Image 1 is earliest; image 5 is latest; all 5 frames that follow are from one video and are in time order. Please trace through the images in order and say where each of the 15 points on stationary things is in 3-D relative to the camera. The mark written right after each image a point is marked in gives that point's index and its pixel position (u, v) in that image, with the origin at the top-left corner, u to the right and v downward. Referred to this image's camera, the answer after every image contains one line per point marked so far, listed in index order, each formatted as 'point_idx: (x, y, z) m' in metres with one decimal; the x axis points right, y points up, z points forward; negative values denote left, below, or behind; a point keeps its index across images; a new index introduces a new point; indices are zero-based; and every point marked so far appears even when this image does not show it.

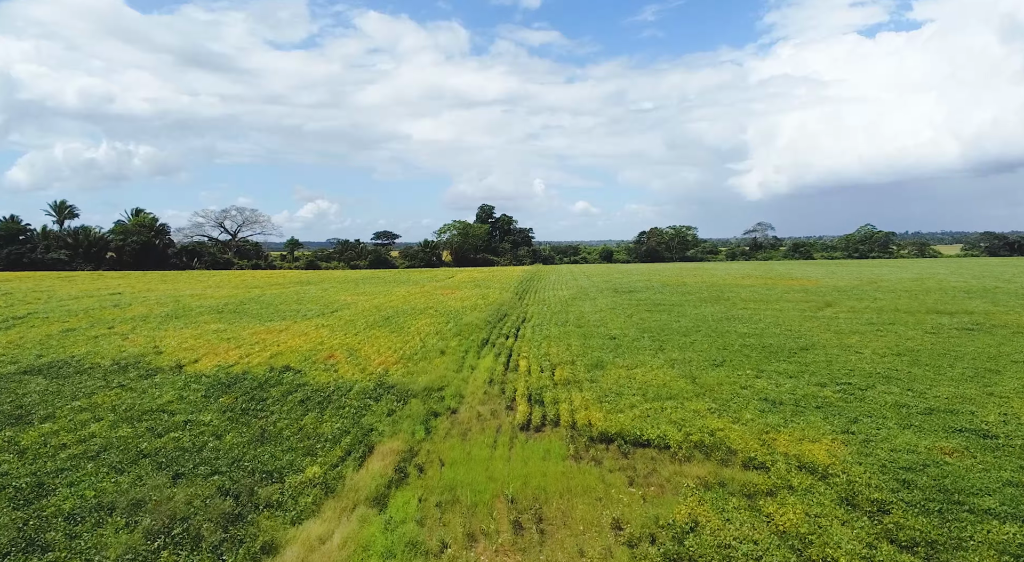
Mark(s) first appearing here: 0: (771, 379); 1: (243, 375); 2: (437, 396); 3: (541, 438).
0: (+7.1, -2.7, +16.5) m
1: (-8.1, -2.8, +18.0) m
2: (-2.0, -3.1, +16.0) m
3: (+0.6, -3.4, +13.1) m
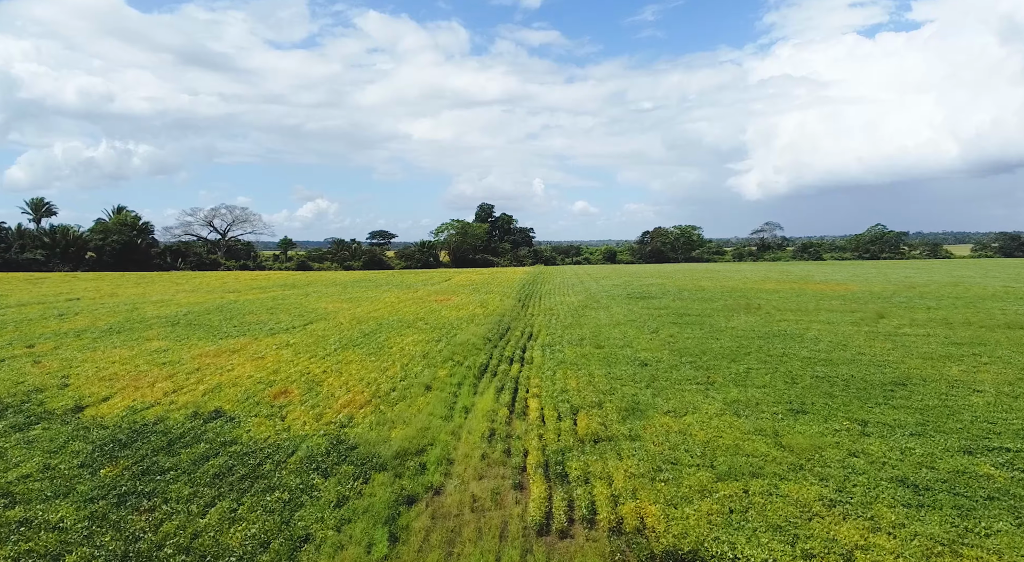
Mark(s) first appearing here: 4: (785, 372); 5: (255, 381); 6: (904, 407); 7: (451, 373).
0: (+7.3, -3.1, +11.7) m
1: (-7.9, -3.2, +13.2) m
2: (-1.8, -3.4, +11.2) m
3: (+0.8, -3.8, +8.3) m
4: (+7.9, -2.6, +17.3) m
5: (-7.4, -2.9, +17.3) m
6: (+8.9, -2.9, +13.6) m
7: (-1.9, -2.8, +18.1) m
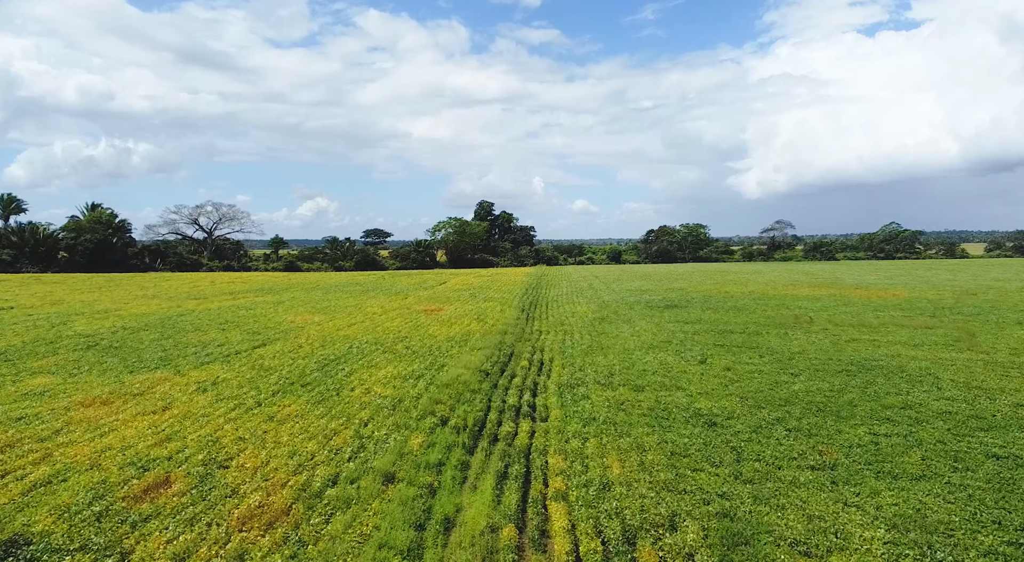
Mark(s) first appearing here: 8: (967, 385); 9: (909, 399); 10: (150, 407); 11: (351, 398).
0: (+7.5, -3.5, +5.8) m
1: (-7.8, -3.7, +7.2) m
2: (-1.7, -3.9, +5.3) m
3: (+1.0, -4.3, +2.3) m
4: (+8.0, -3.1, +11.3) m
5: (-7.2, -3.3, +11.3) m
6: (+9.1, -3.3, +7.7) m
7: (-1.7, -3.2, +12.1) m
8: (+11.9, -2.8, +15.8) m
9: (+9.5, -2.9, +14.4) m
10: (-8.9, -3.1, +14.8) m
11: (-4.1, -2.9, +15.3) m
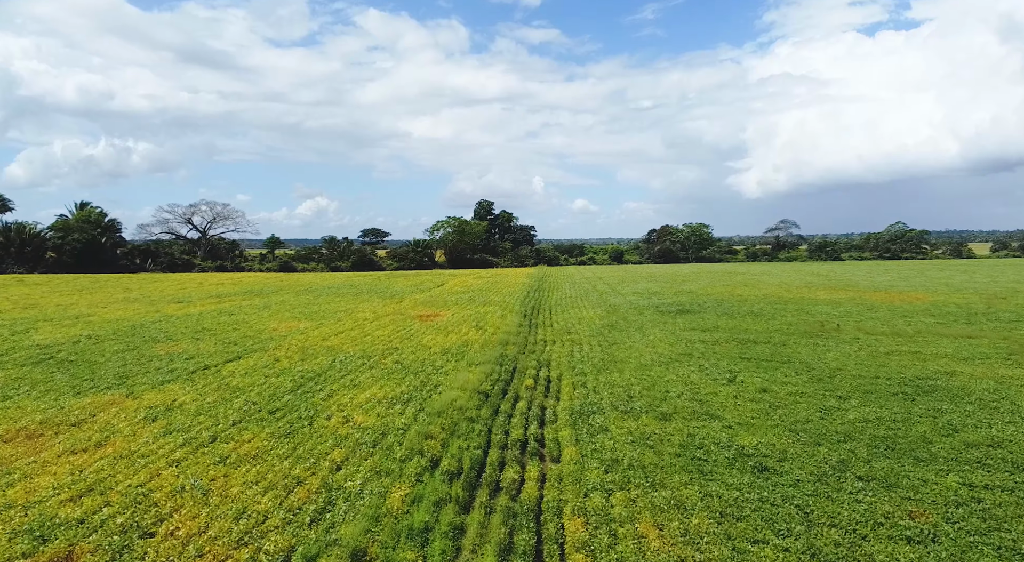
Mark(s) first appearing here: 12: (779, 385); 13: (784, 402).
0: (+7.6, -3.8, +3.3) m
1: (-7.7, -3.9, +4.8) m
2: (-1.6, -4.1, +2.8) m
3: (+1.1, -4.5, -0.1) m
4: (+8.1, -3.3, +8.9) m
5: (-7.2, -3.6, +8.9) m
6: (+9.2, -3.5, +5.3) m
7: (-1.6, -3.4, +9.7) m
8: (+12.0, -3.0, +13.4) m
9: (+9.6, -3.1, +12.0) m
10: (-8.8, -3.3, +12.3) m
11: (-4.0, -3.2, +12.9) m
12: (+7.4, -2.8, +16.6) m
13: (+6.7, -2.9, +14.8) m
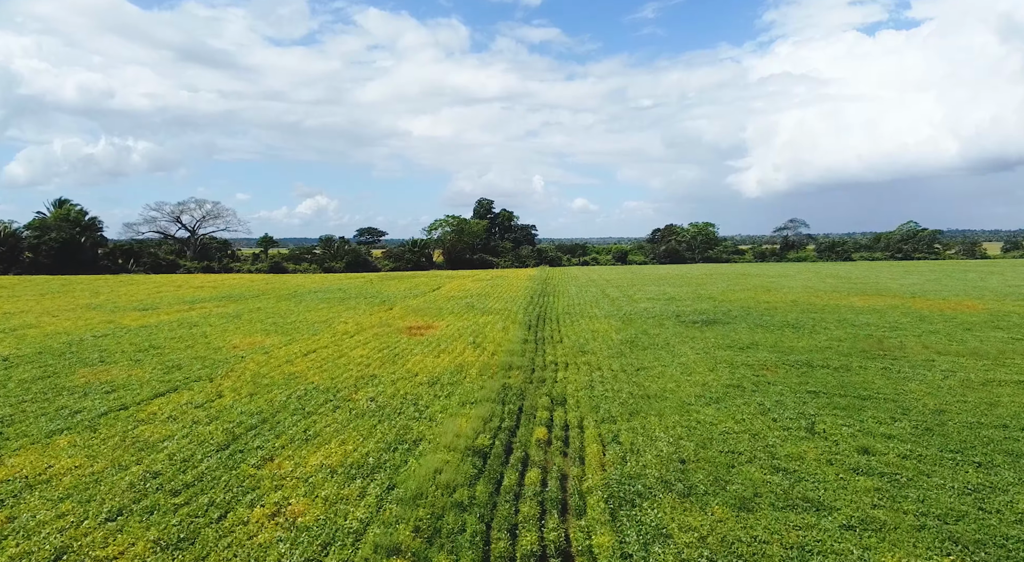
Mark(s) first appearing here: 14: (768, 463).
0: (+7.7, -4.2, -1.0) m
1: (-7.5, -4.3, +0.5) m
2: (-1.4, -4.5, -1.5) m
3: (+1.2, -4.9, -4.4) m
4: (+8.3, -3.7, +4.6) m
5: (-7.0, -3.9, +4.5) m
6: (+9.3, -3.9, +0.9) m
7: (-1.5, -3.8, +5.3) m
8: (+12.2, -3.4, +9.0) m
9: (+9.8, -3.4, +7.6) m
10: (-8.6, -3.6, +8.0) m
11: (-3.9, -3.5, +8.5) m
12: (+7.5, -3.2, +12.3) m
13: (+6.9, -3.3, +10.5) m
14: (+4.7, -3.3, +11.0) m
